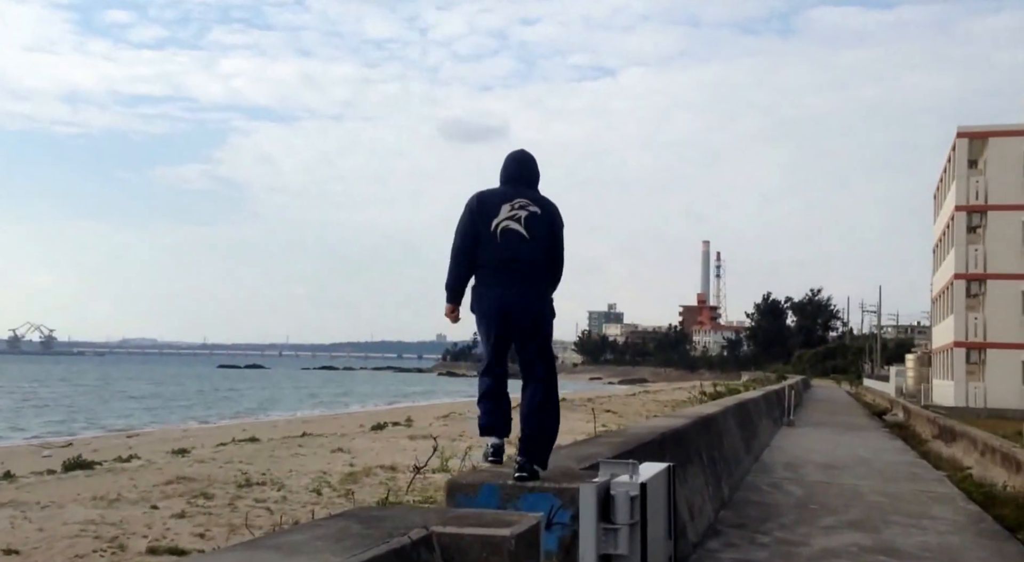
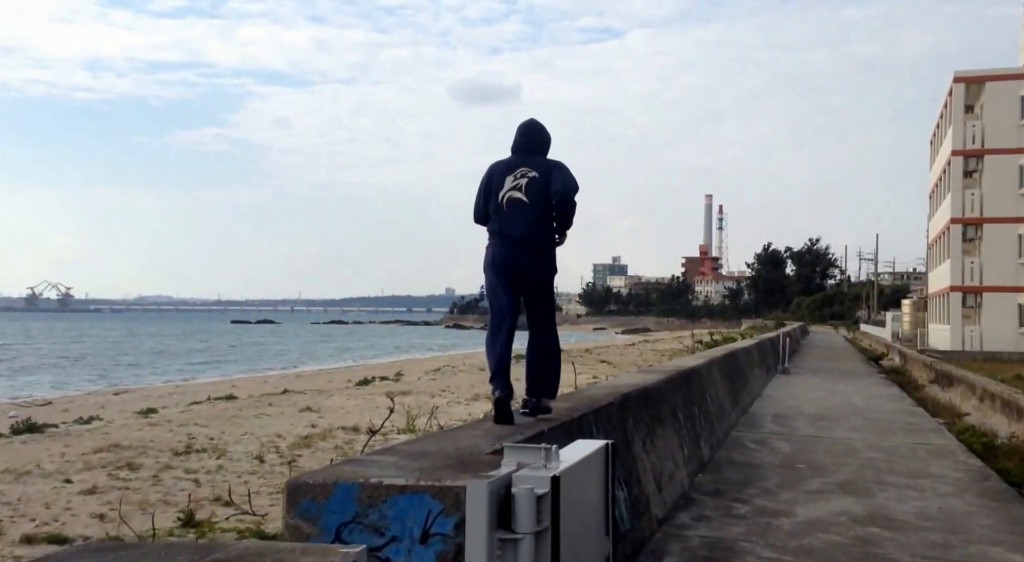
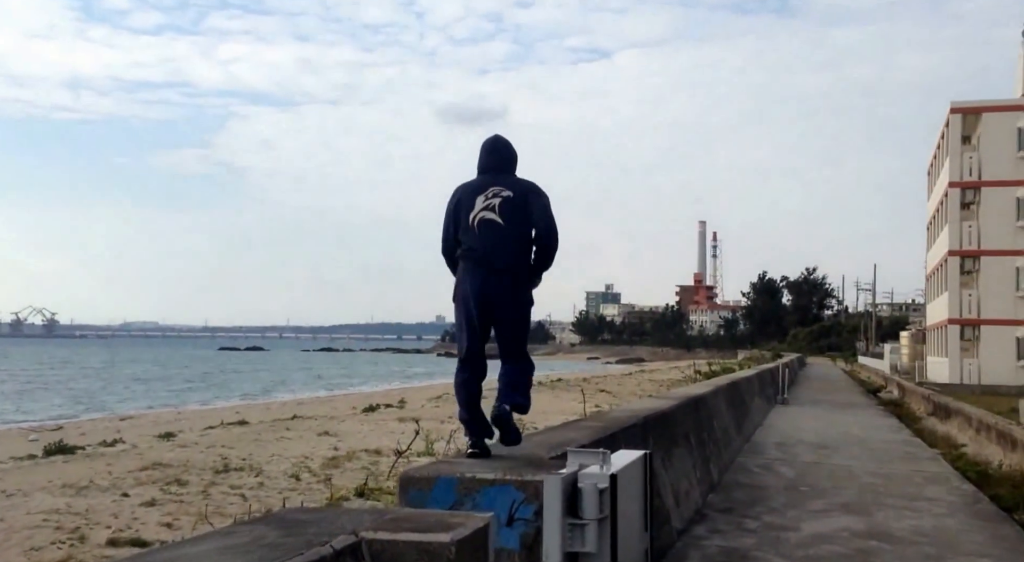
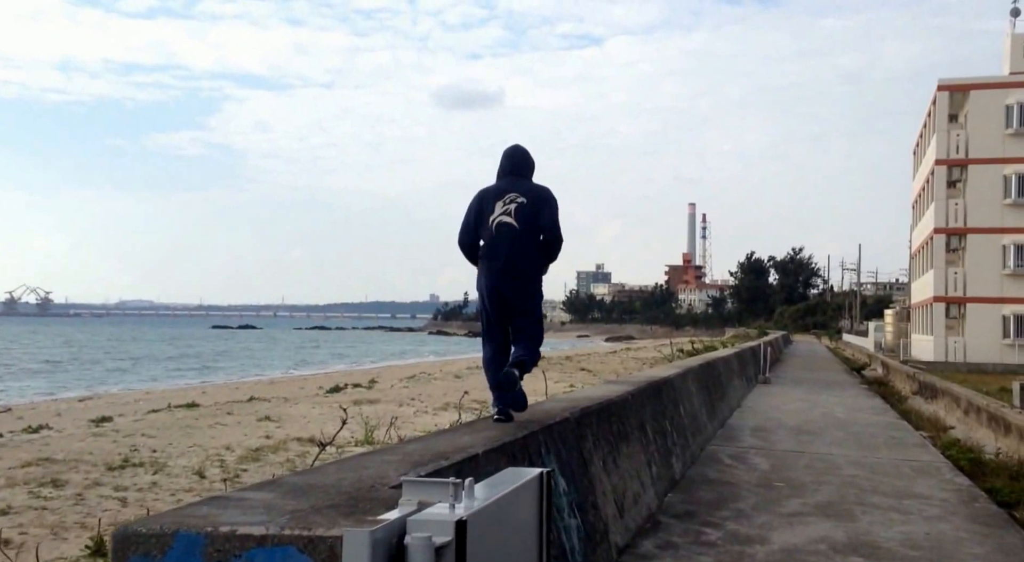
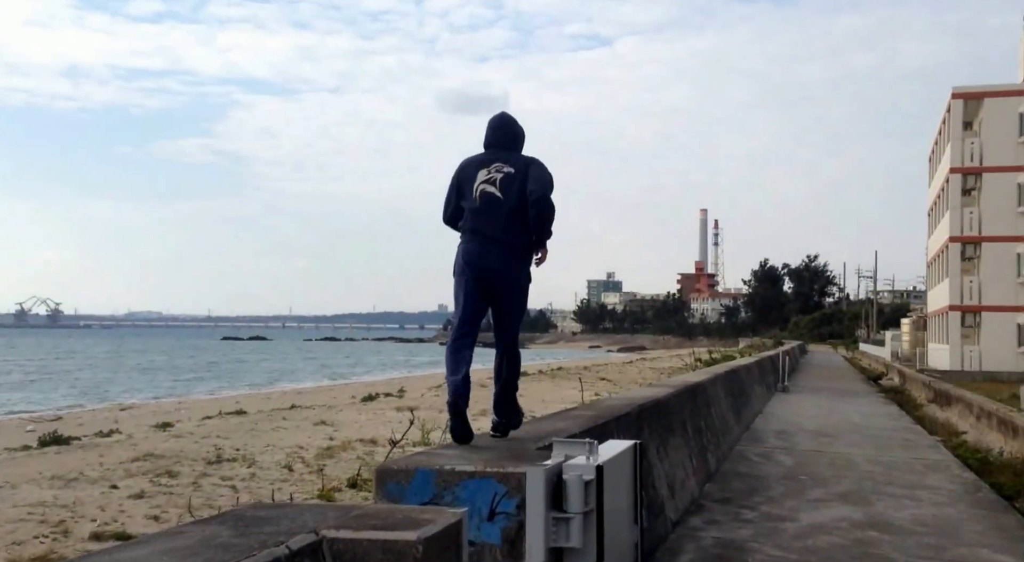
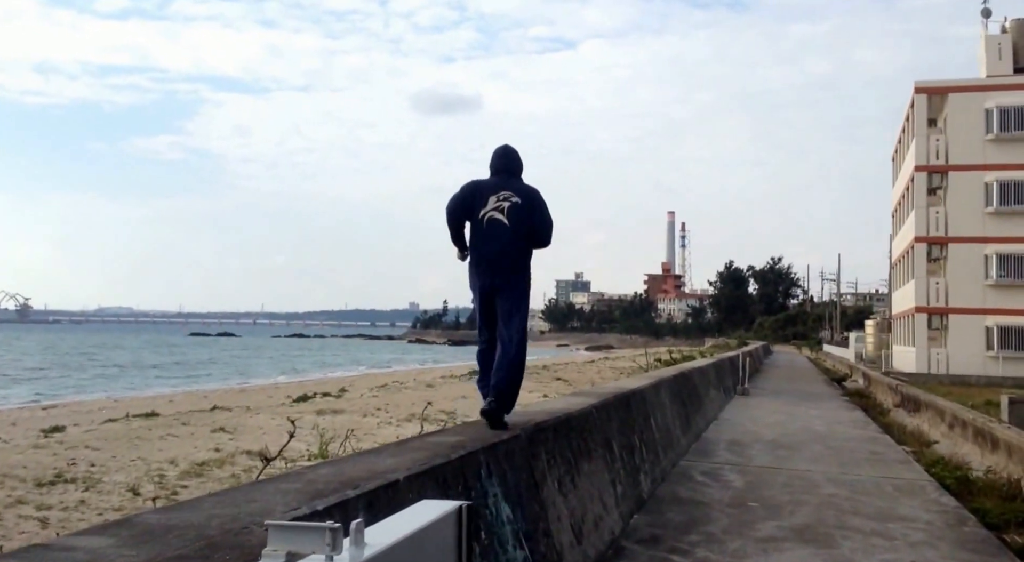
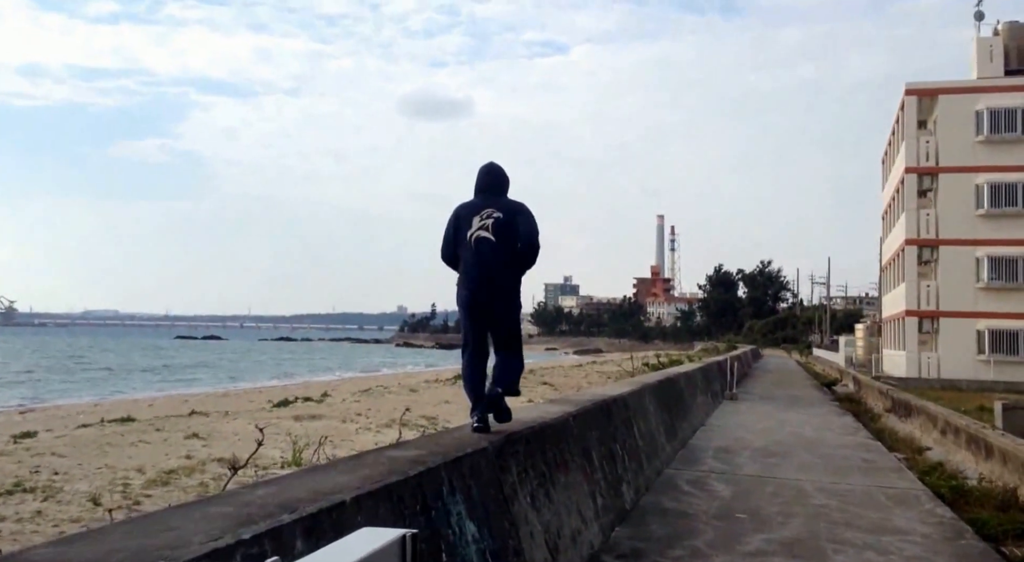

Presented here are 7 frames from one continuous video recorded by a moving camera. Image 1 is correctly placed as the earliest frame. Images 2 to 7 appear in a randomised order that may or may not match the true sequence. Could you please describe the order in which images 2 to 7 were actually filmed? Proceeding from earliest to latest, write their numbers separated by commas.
3, 5, 2, 4, 6, 7
